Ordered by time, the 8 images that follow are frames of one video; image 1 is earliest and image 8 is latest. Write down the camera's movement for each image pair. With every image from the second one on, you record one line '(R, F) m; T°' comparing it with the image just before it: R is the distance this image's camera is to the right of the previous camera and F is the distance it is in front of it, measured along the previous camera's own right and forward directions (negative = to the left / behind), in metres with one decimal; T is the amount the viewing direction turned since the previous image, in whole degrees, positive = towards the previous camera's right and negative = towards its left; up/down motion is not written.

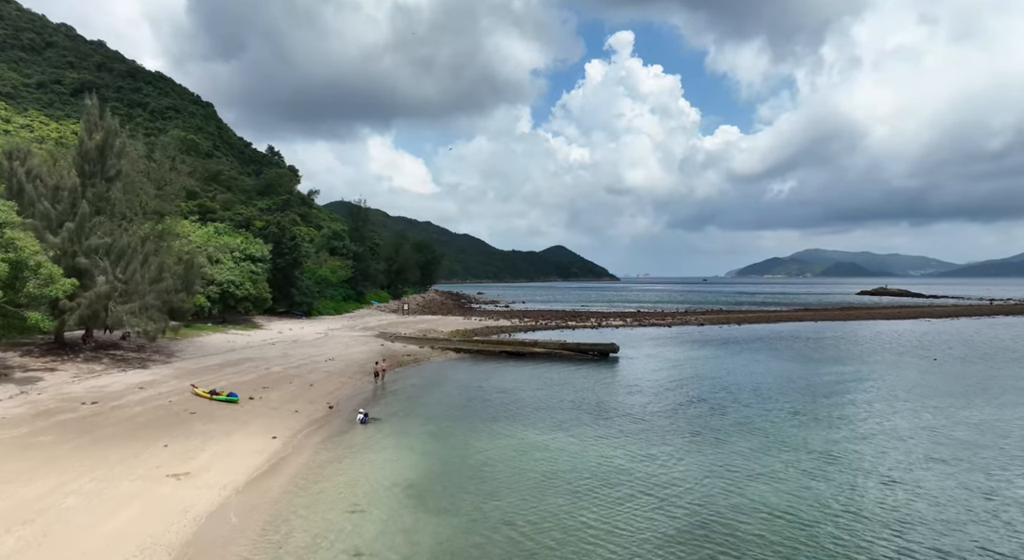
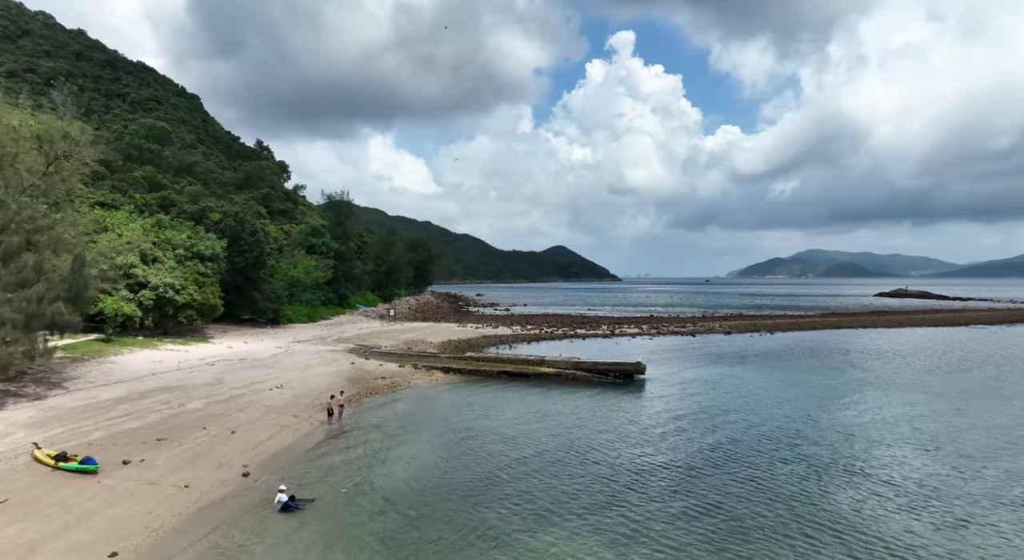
(0.0, +5.8) m; 0°
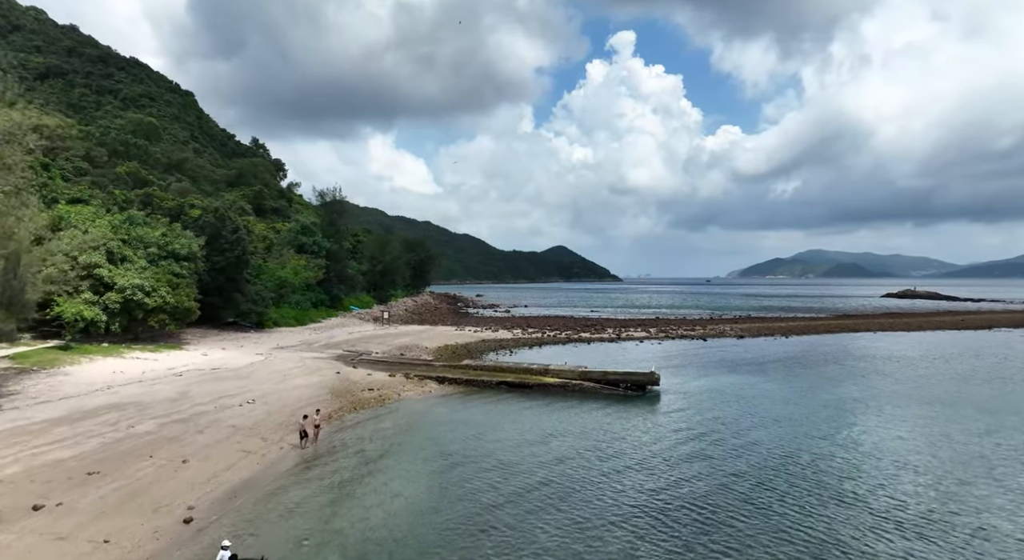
(0.0, +2.2) m; 0°
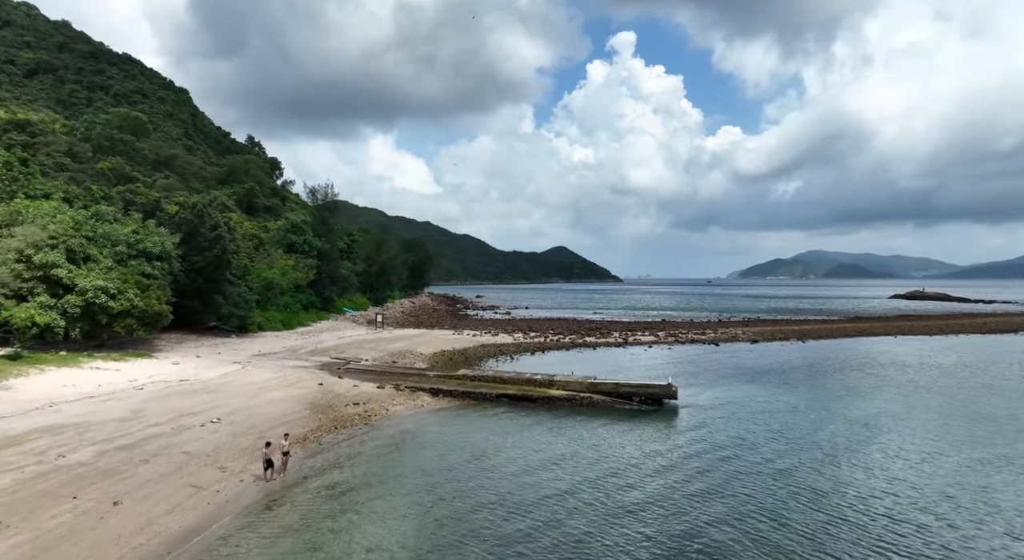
(0.0, +2.2) m; 0°
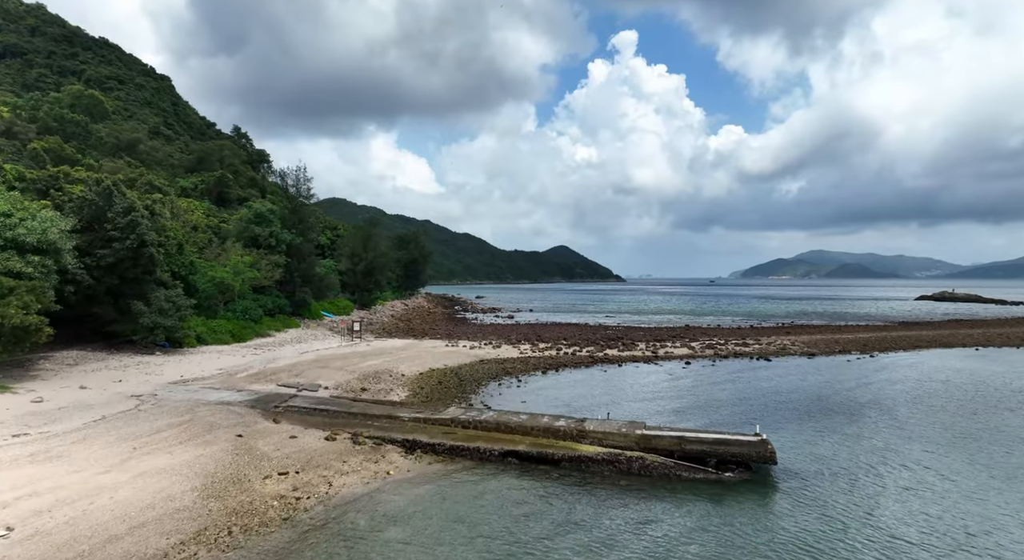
(-0.2, +6.9) m; 0°
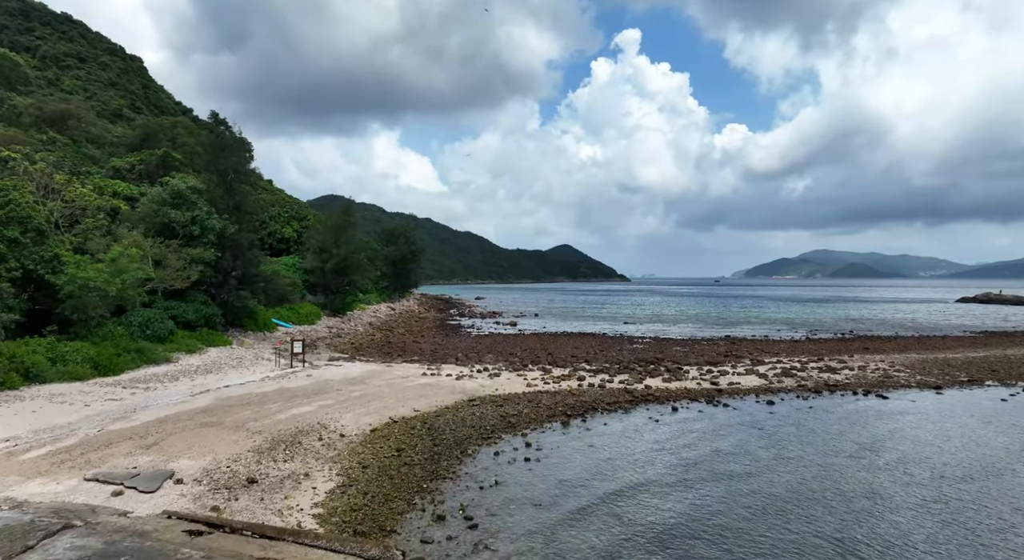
(0.0, +9.4) m; 0°
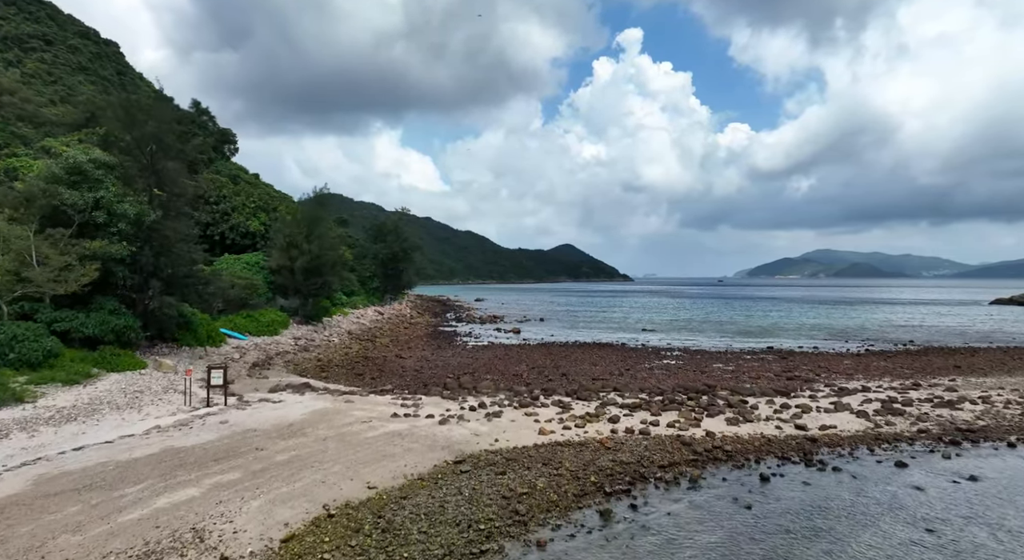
(-0.1, +6.8) m; 0°
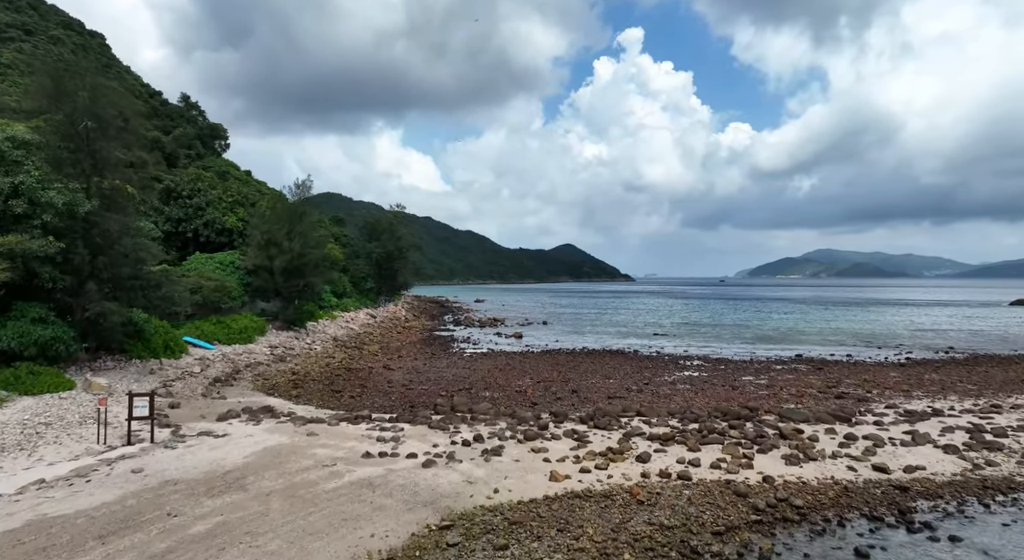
(-0.1, +3.6) m; 0°
